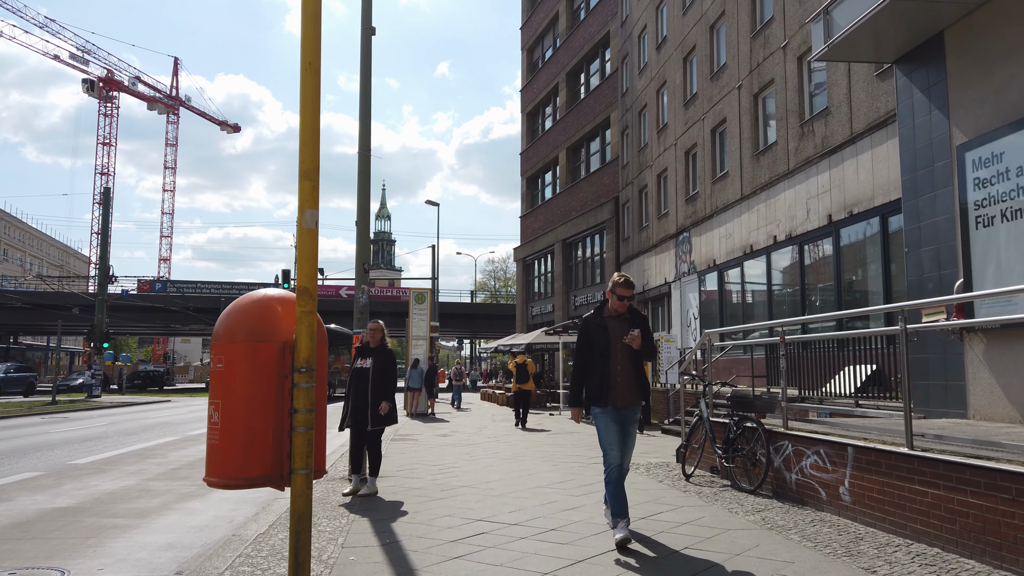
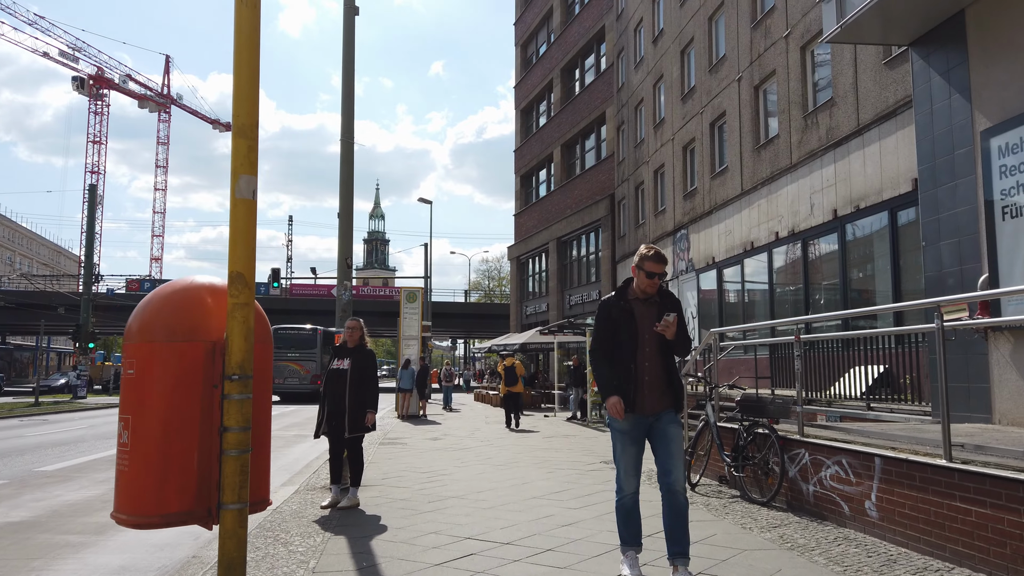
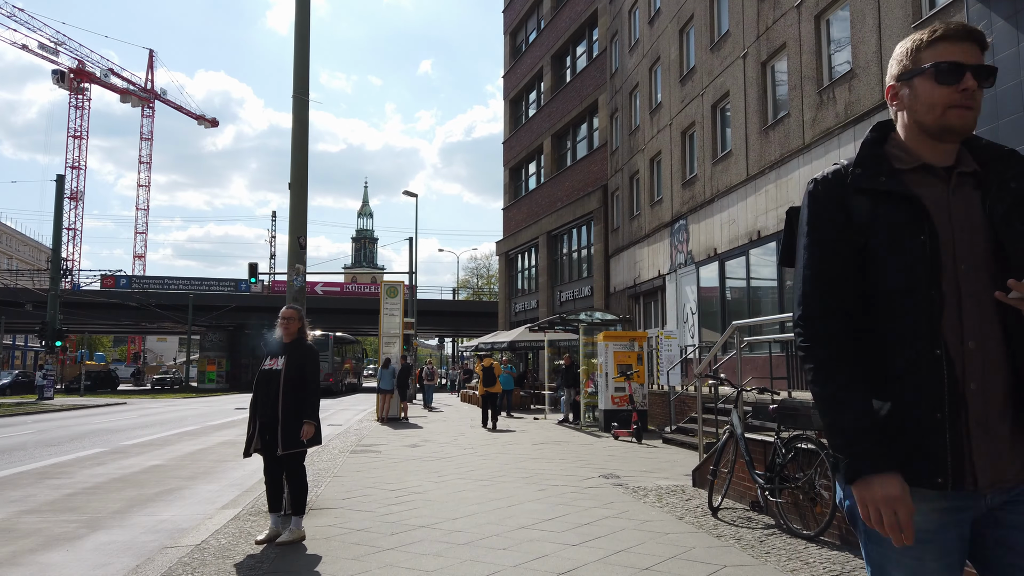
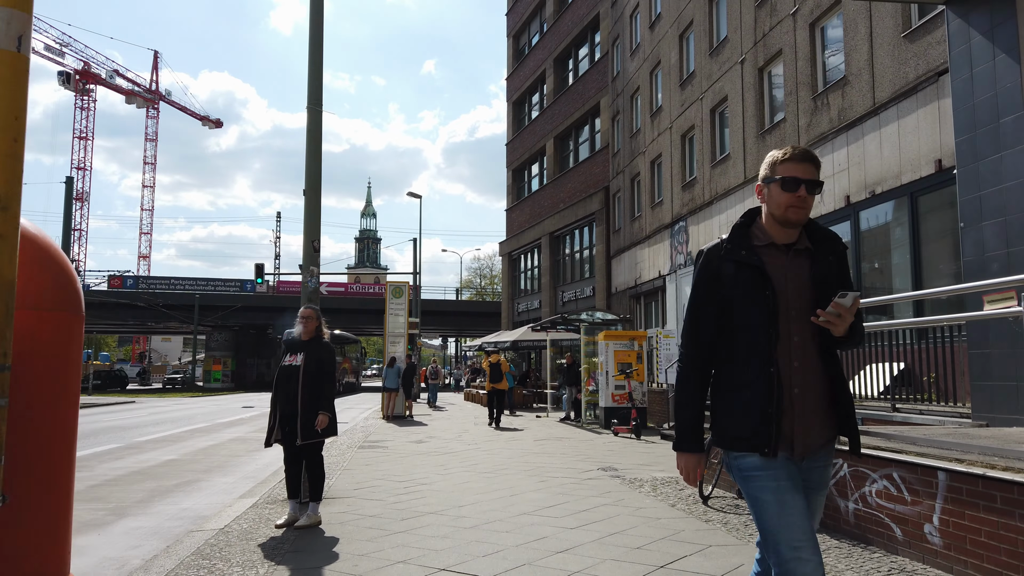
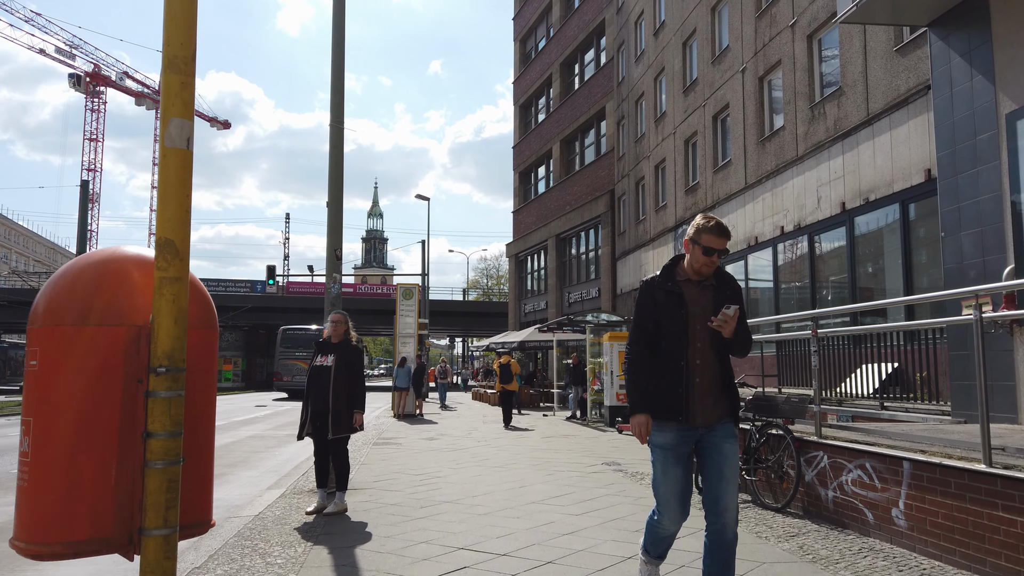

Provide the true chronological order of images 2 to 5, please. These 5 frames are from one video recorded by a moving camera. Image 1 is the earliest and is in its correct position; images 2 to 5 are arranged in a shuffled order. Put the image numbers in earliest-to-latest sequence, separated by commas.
2, 5, 4, 3
